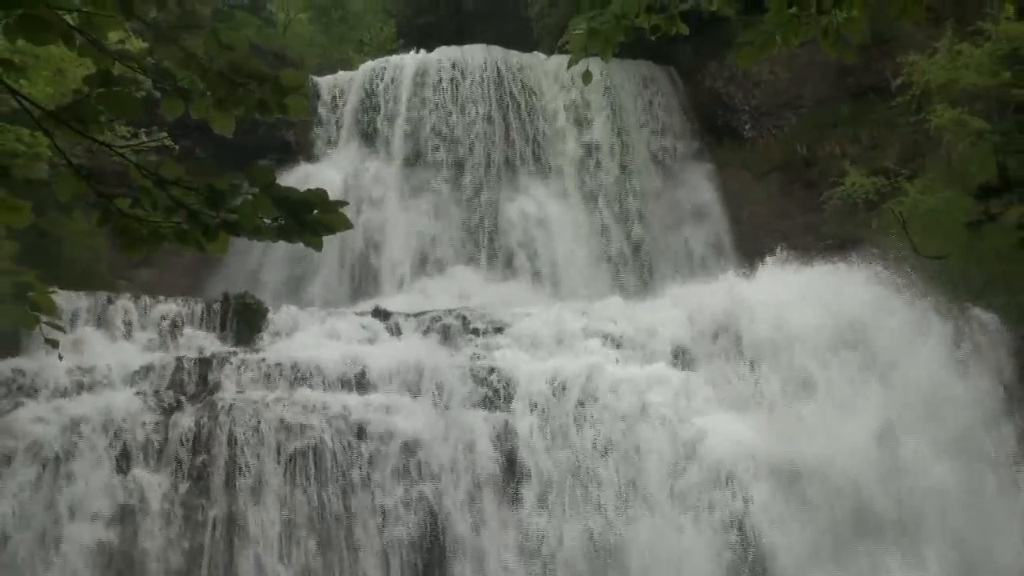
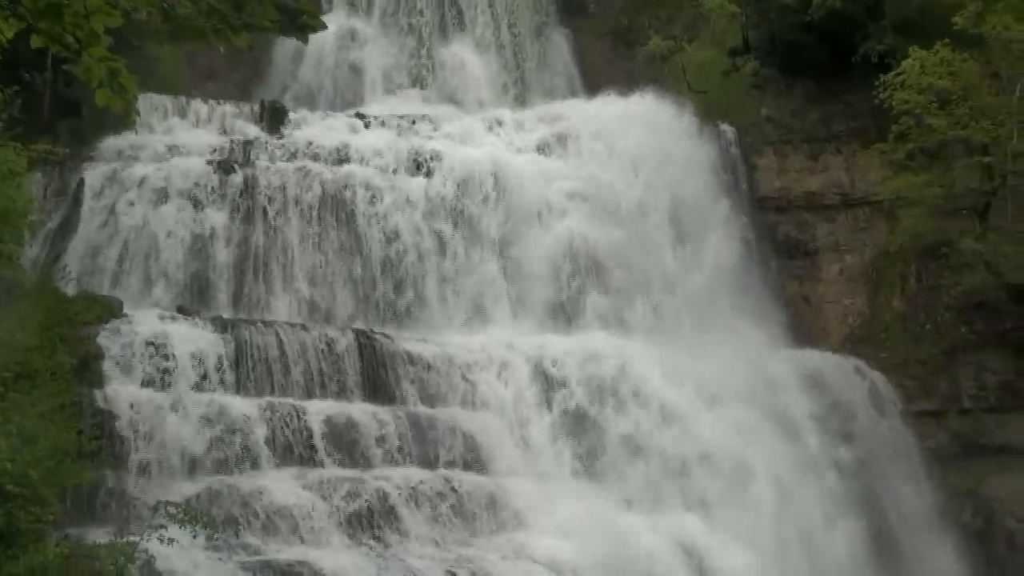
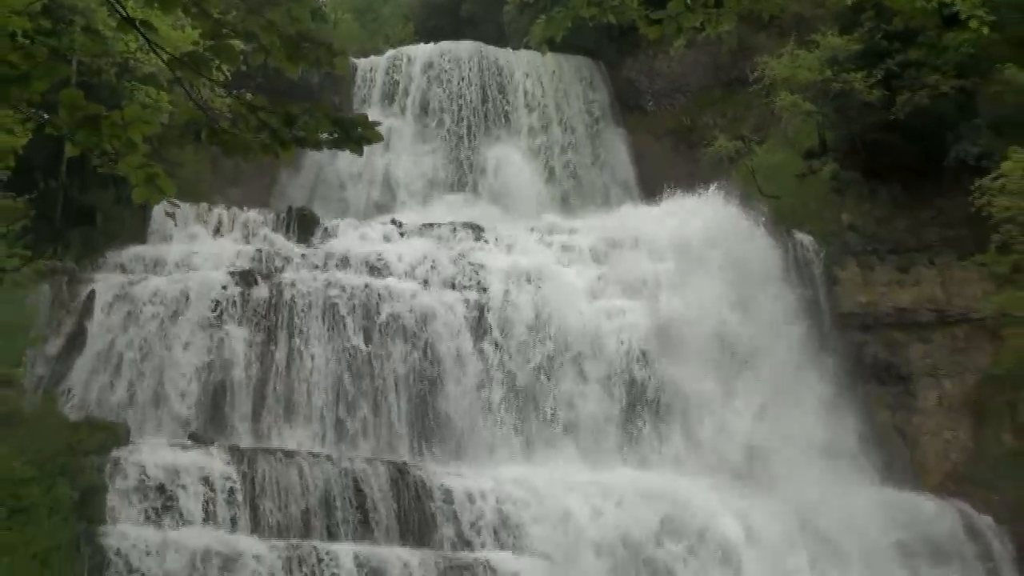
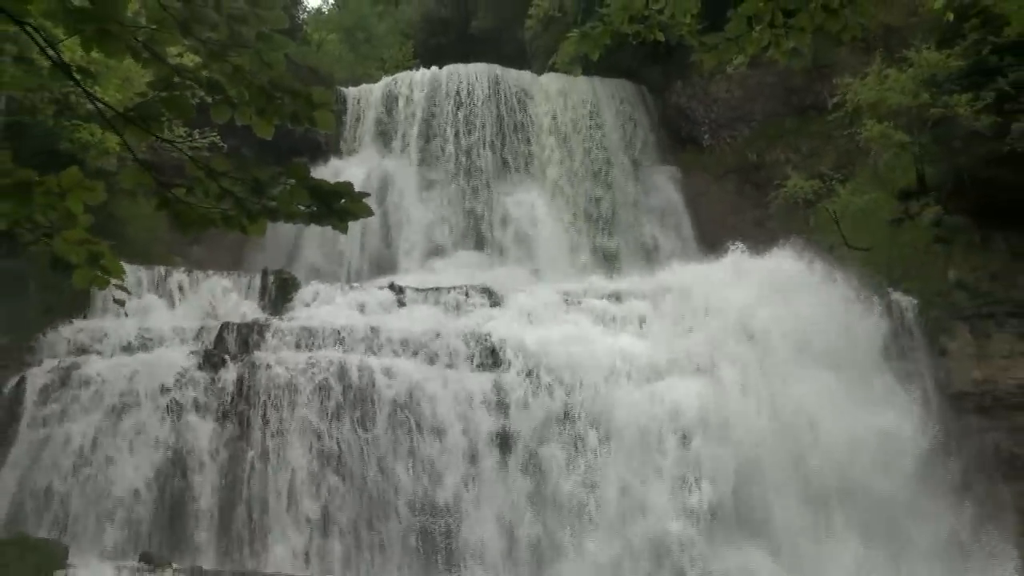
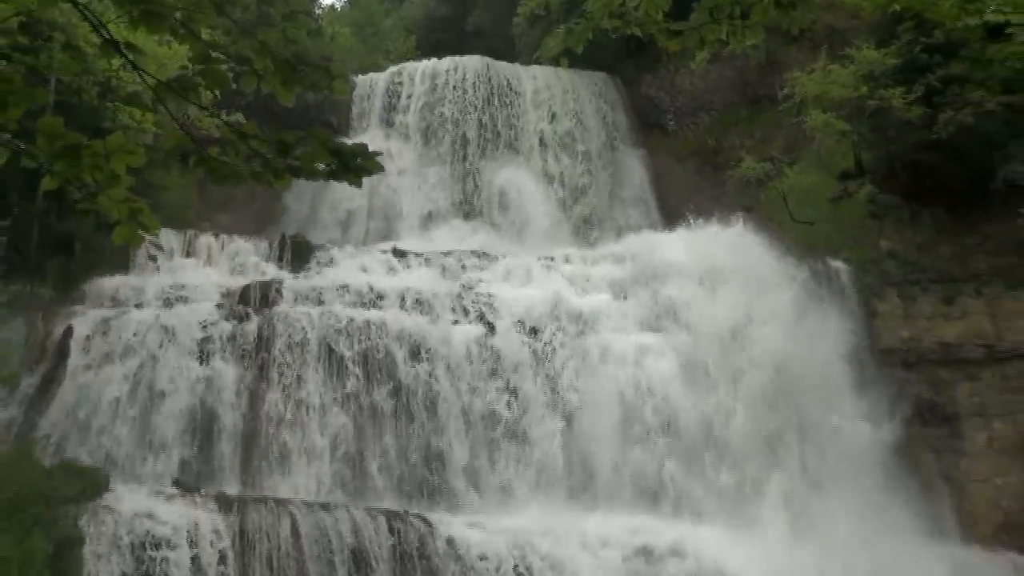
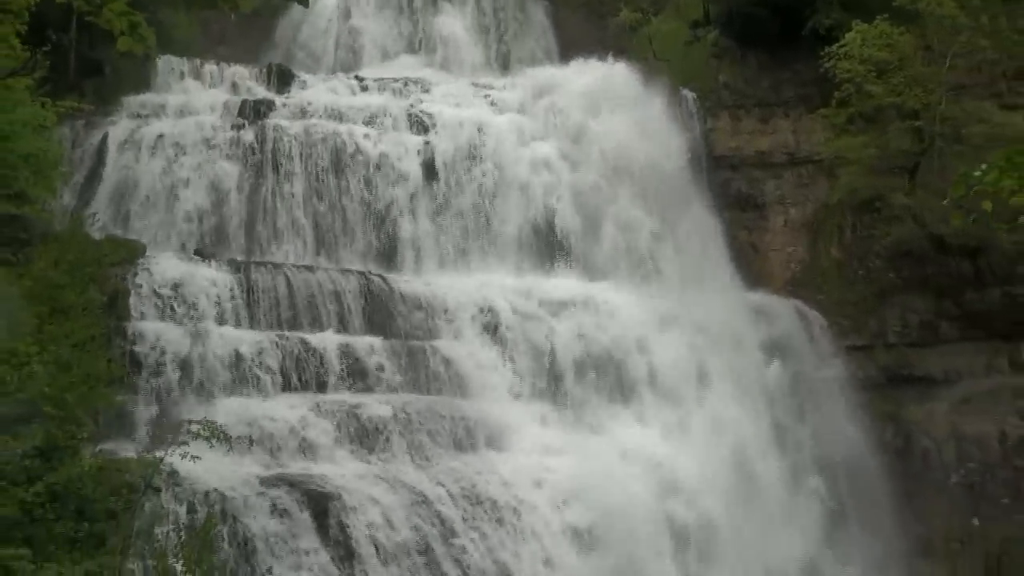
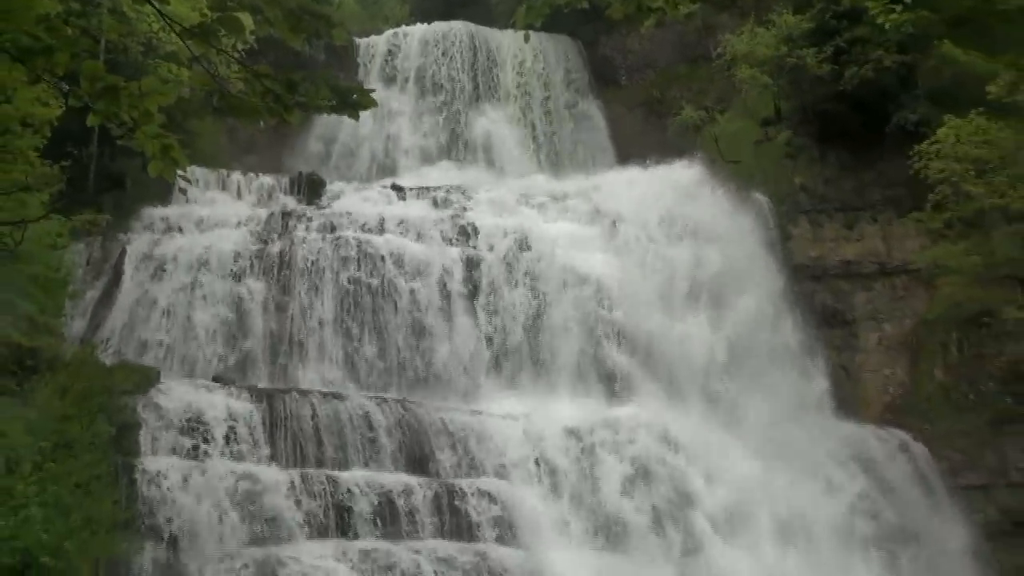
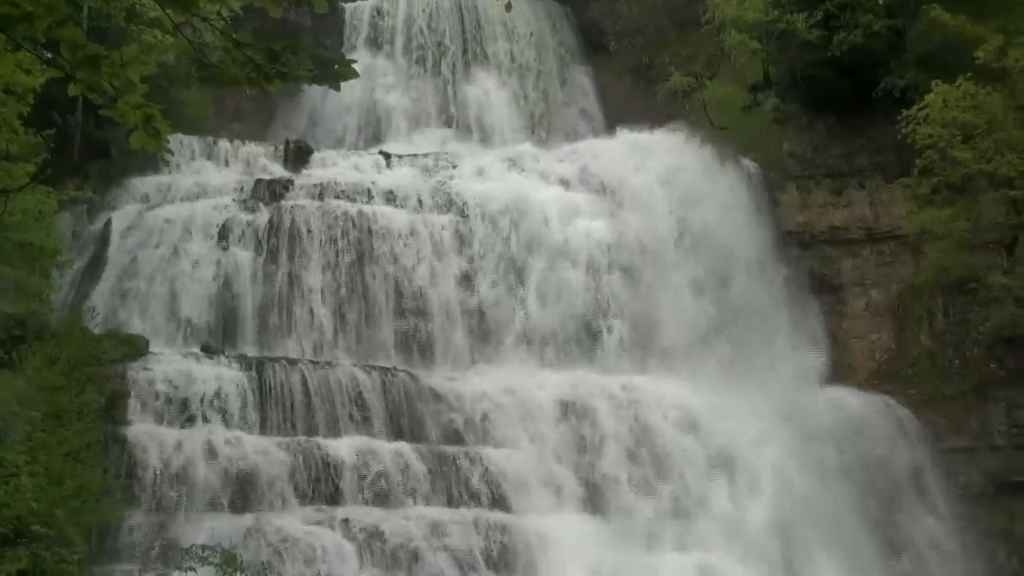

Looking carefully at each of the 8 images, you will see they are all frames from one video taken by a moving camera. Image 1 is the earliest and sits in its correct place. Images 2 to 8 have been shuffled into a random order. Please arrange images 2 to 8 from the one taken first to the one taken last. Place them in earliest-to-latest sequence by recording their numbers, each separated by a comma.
4, 5, 3, 7, 8, 2, 6
